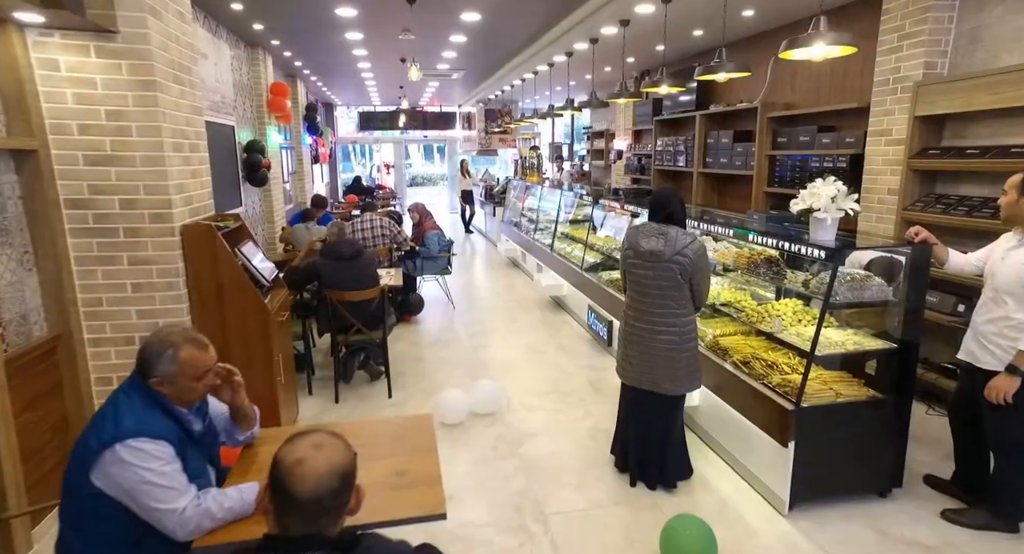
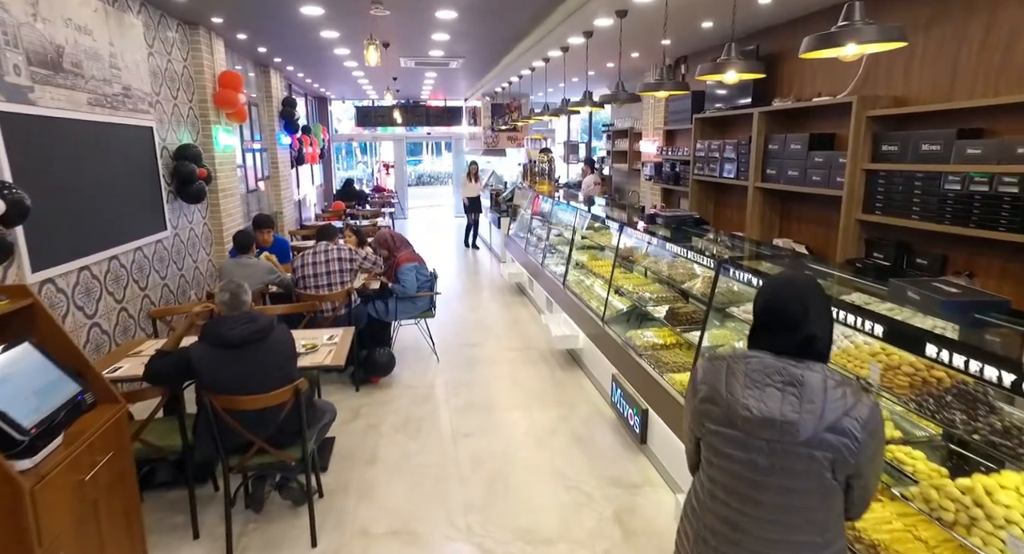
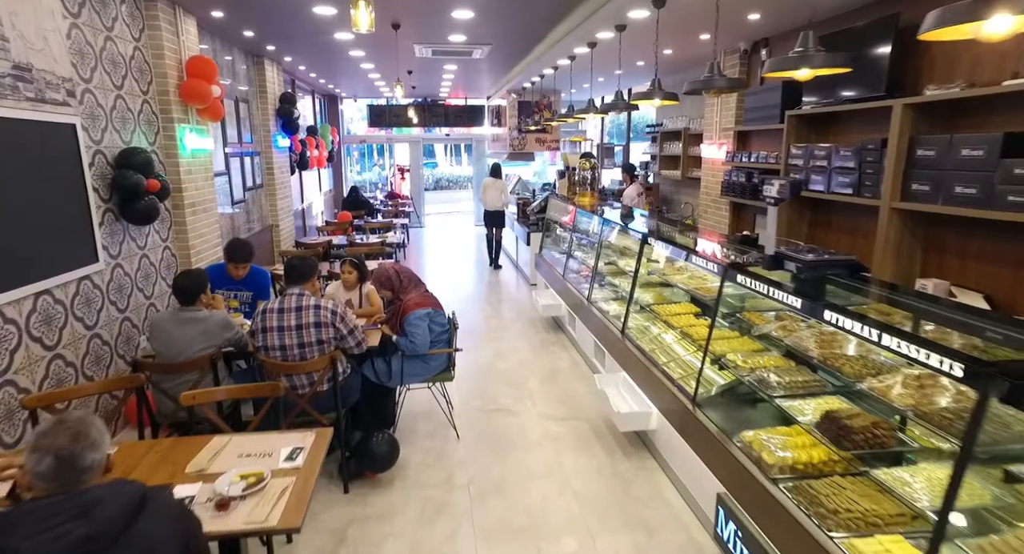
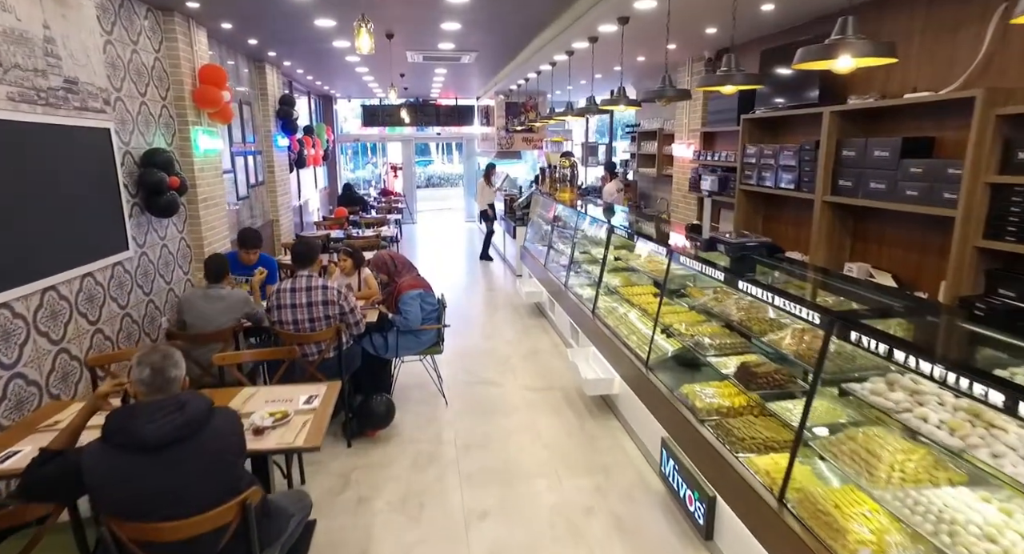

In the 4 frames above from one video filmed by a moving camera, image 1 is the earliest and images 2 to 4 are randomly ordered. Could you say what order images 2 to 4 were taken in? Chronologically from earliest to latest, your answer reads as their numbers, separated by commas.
2, 4, 3
